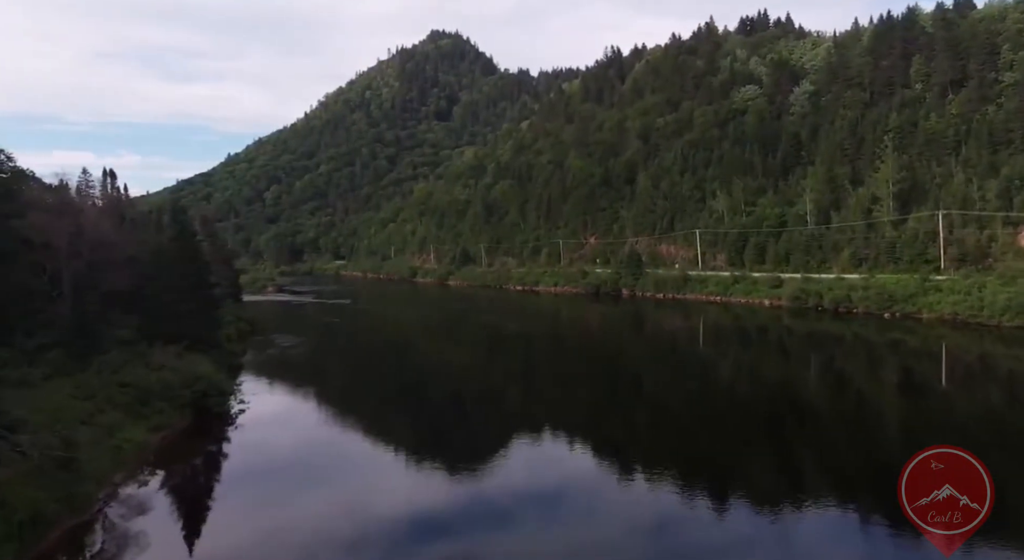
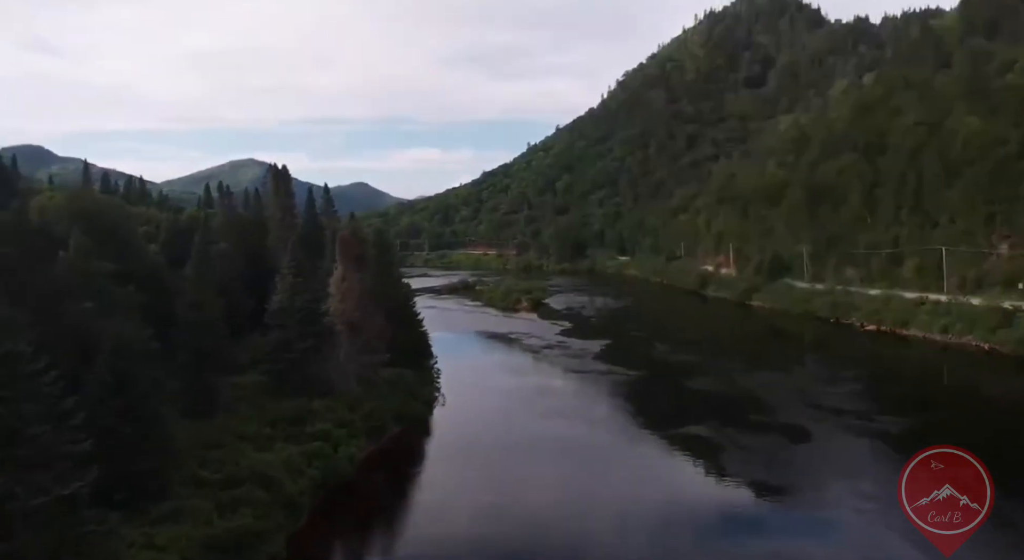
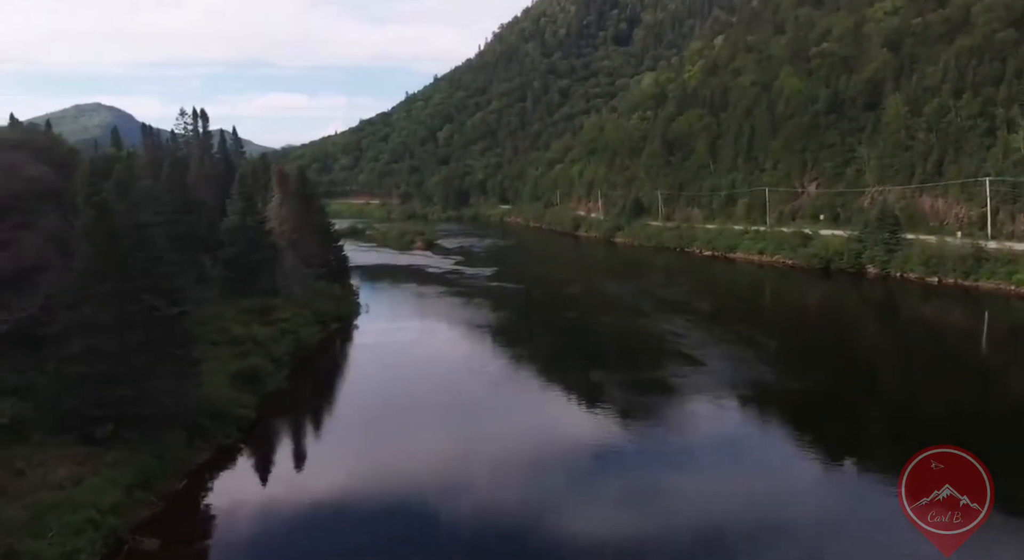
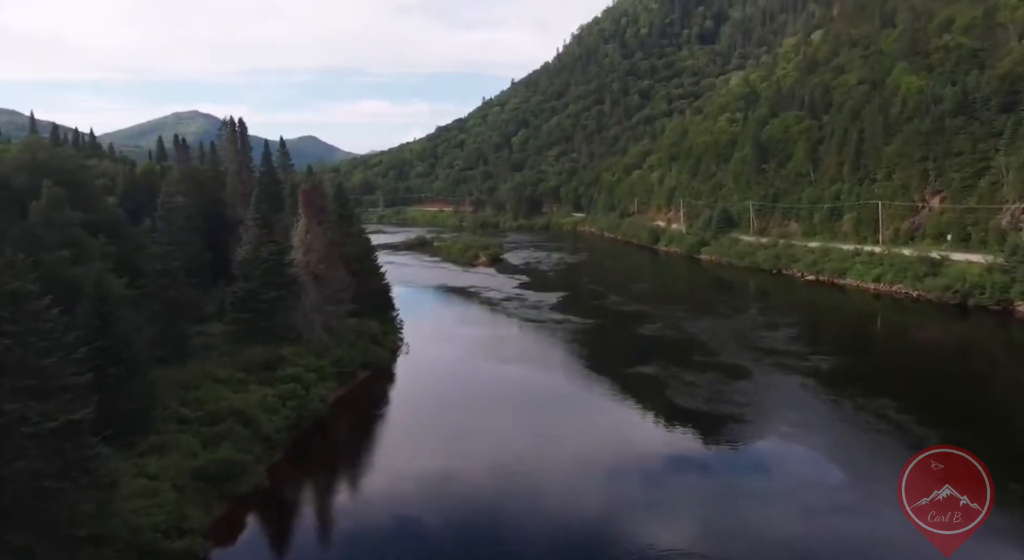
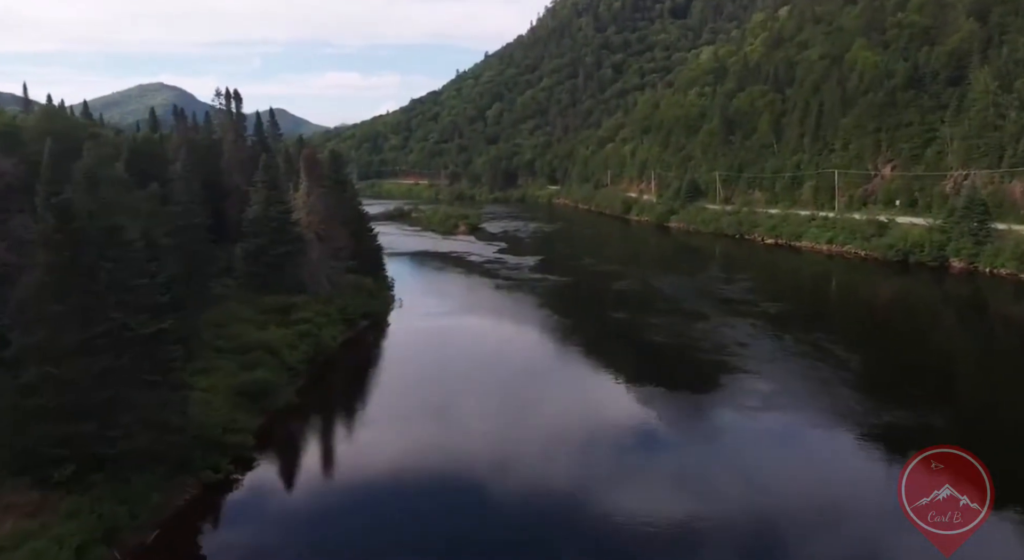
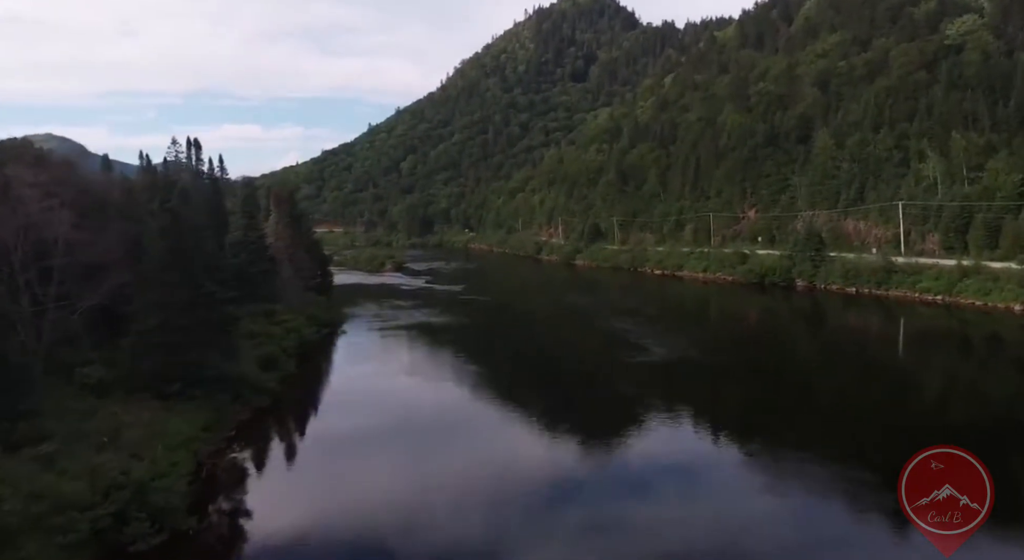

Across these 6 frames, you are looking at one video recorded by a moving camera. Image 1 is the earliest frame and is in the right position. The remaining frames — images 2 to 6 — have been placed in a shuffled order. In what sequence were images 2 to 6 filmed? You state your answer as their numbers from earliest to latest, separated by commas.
6, 3, 5, 4, 2
